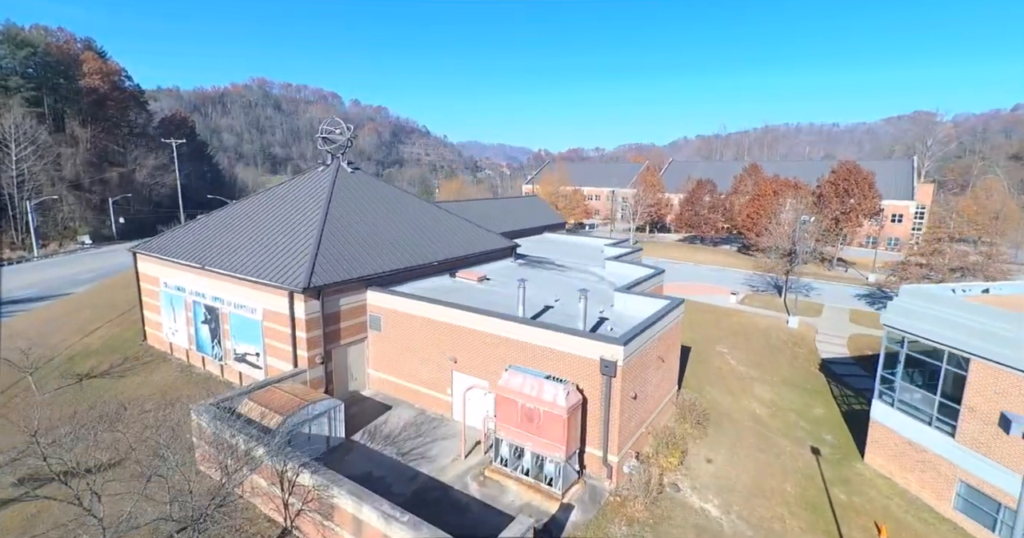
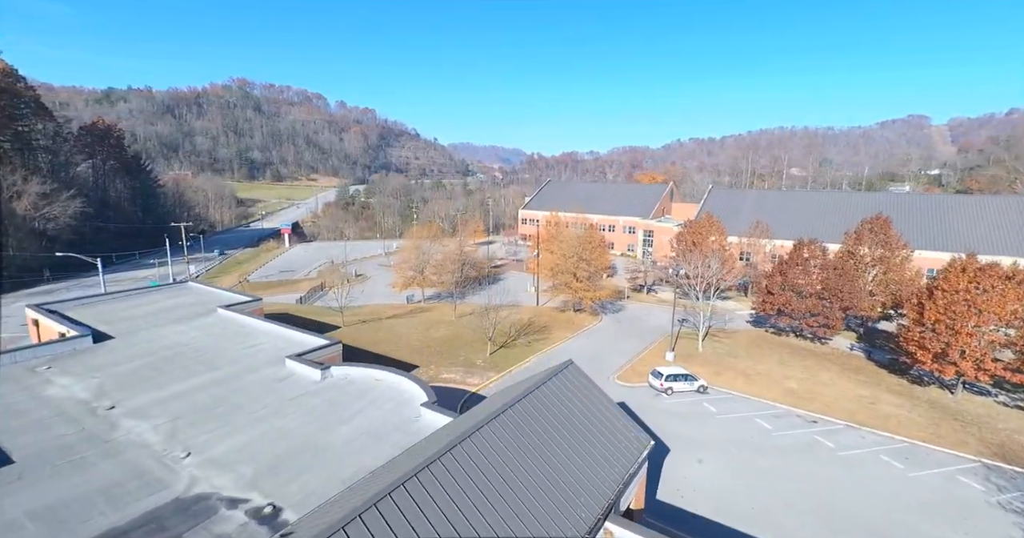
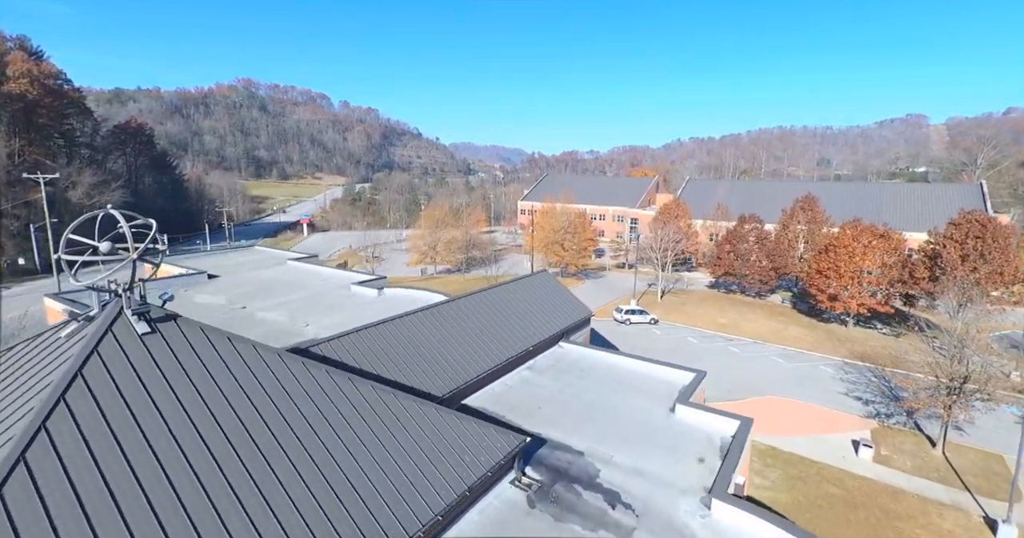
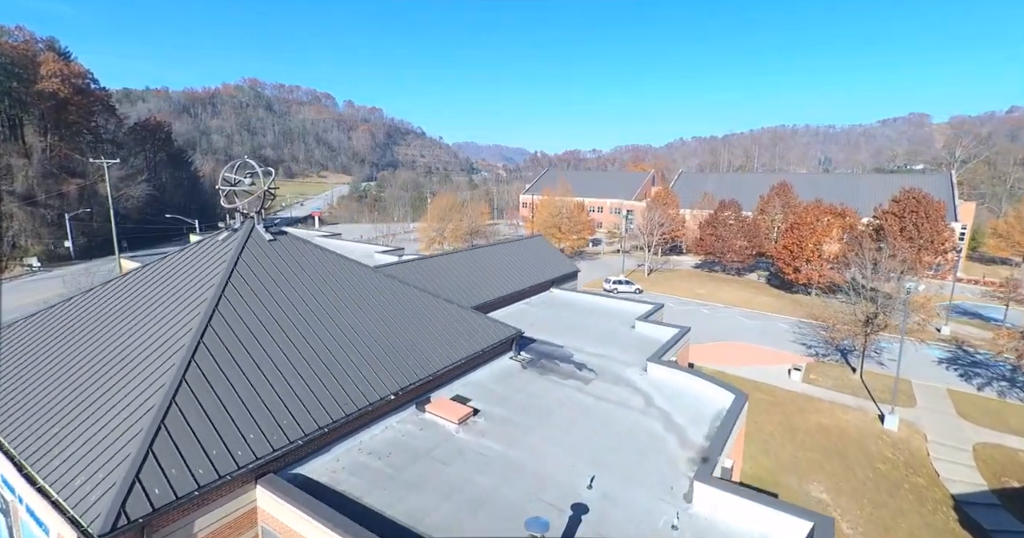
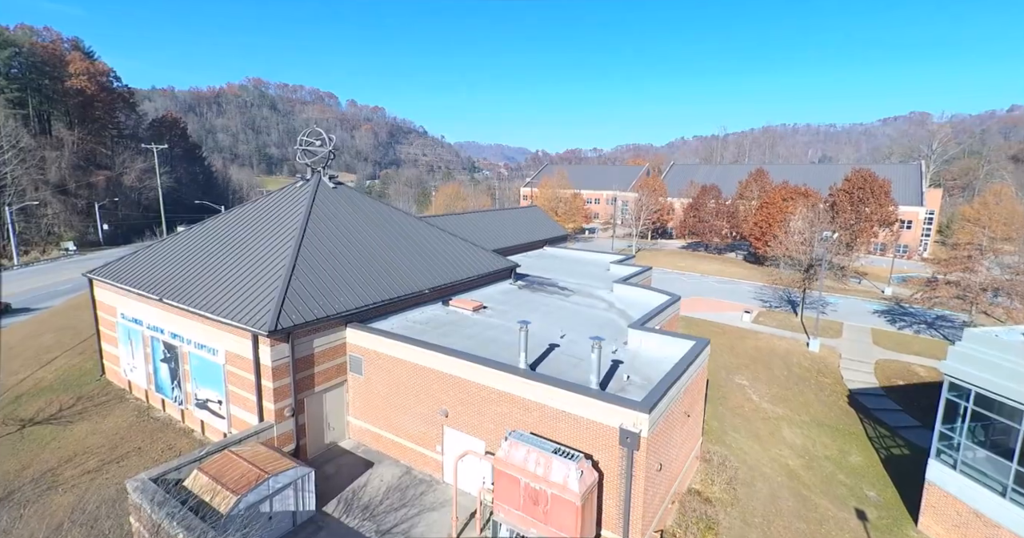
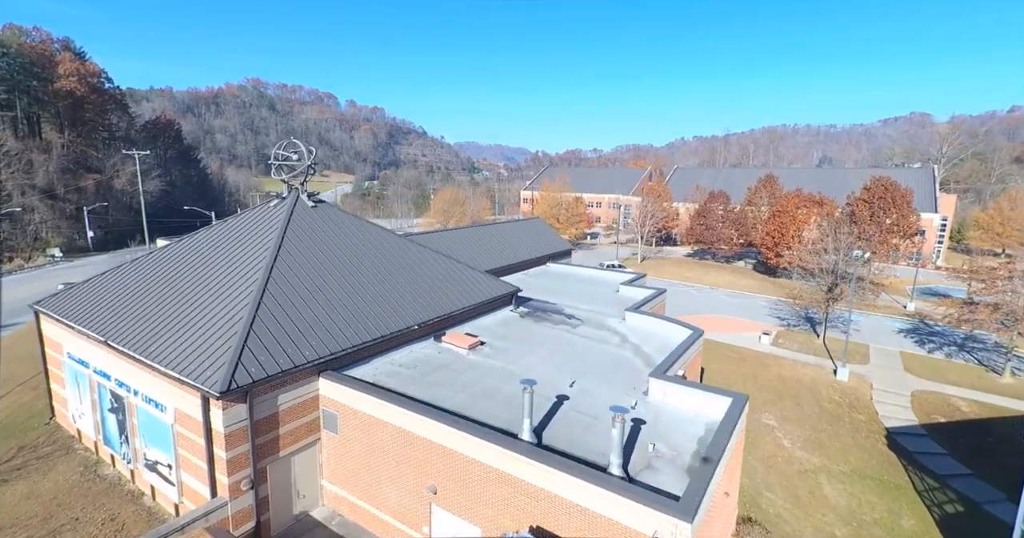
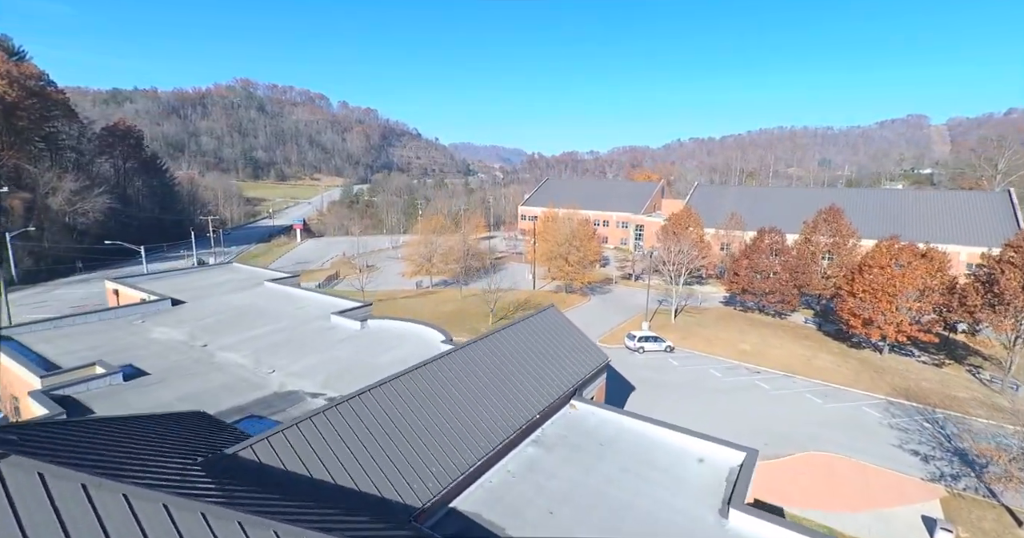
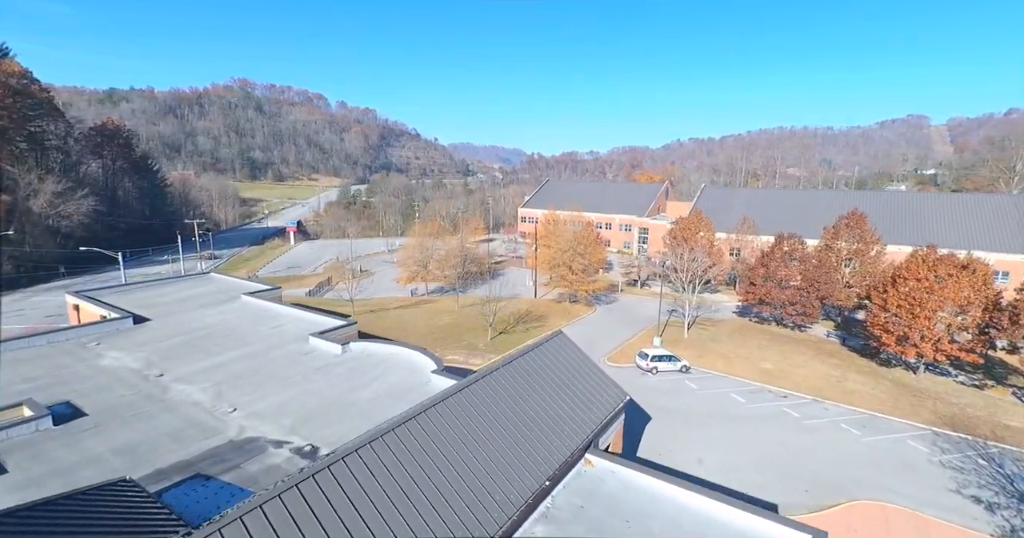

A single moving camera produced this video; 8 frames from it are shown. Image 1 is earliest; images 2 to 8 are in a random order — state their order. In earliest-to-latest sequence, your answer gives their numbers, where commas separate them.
5, 6, 4, 3, 7, 8, 2
